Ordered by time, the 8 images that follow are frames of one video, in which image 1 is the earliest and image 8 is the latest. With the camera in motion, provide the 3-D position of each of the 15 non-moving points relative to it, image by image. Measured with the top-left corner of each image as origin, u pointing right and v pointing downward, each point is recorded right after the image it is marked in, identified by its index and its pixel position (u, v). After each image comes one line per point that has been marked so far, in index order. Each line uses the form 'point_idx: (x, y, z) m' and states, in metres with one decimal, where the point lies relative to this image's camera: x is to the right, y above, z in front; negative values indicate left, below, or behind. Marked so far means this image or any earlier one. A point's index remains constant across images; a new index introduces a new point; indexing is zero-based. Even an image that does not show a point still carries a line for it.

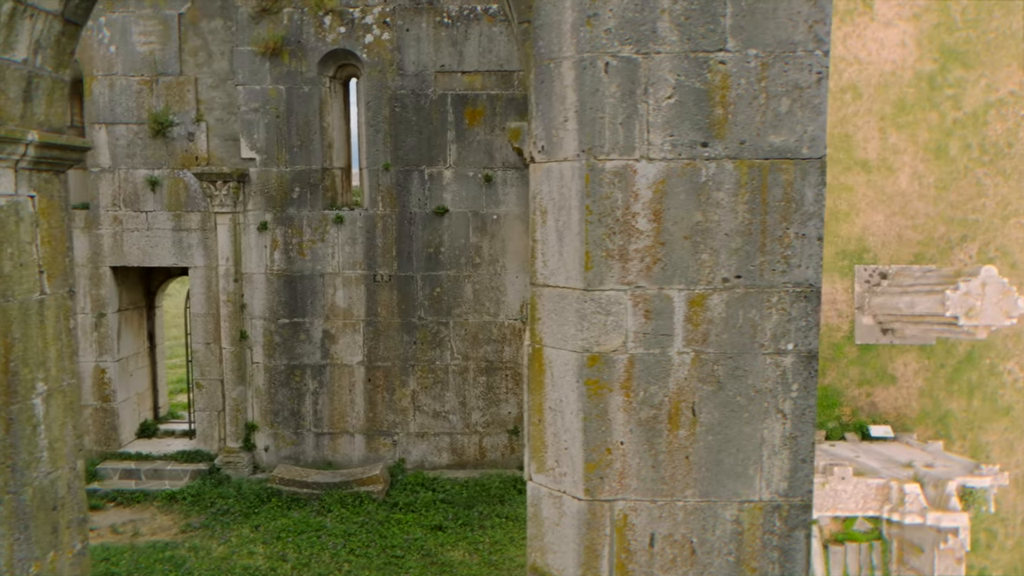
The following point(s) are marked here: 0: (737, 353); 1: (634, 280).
0: (+1.1, -0.3, +3.1) m
1: (+0.6, 0.0, +3.1) m
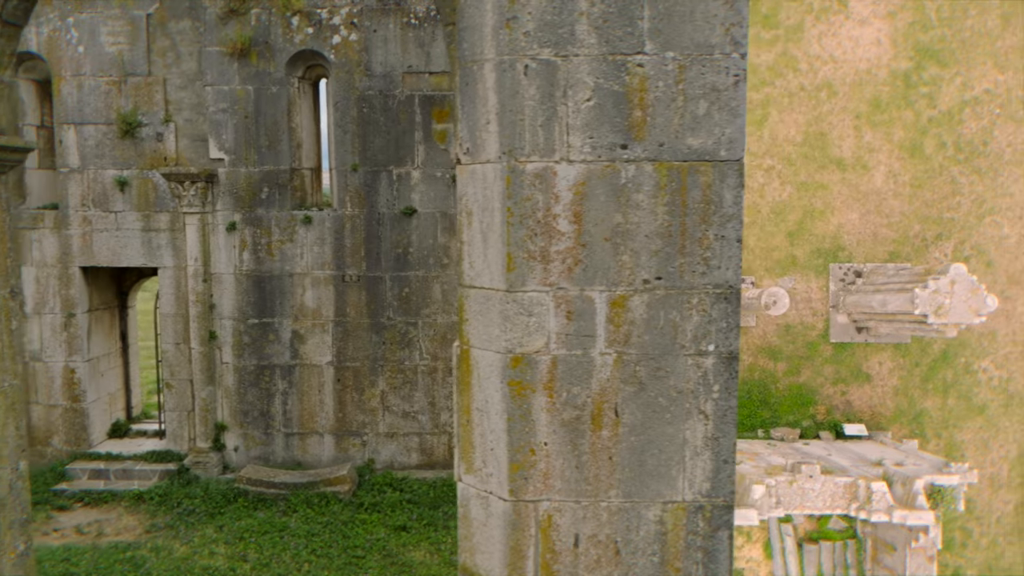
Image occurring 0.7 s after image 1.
0: (+0.7, -0.3, +3.1) m
1: (+0.2, 0.0, +3.1) m
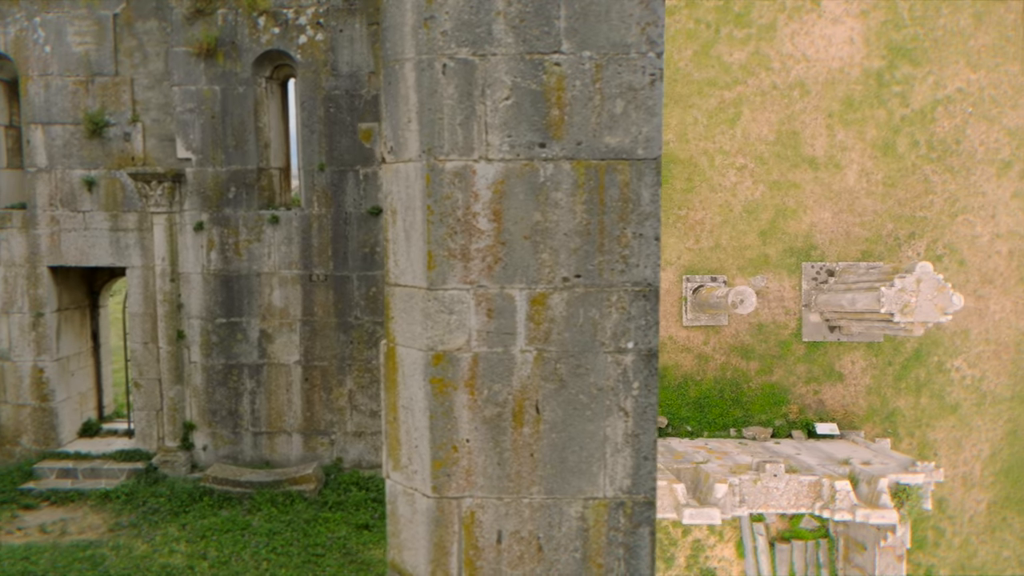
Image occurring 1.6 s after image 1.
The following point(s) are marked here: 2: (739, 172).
0: (+0.3, -0.3, +3.1) m
1: (-0.2, 0.0, +3.1) m
2: (+3.2, +1.6, +9.2) m
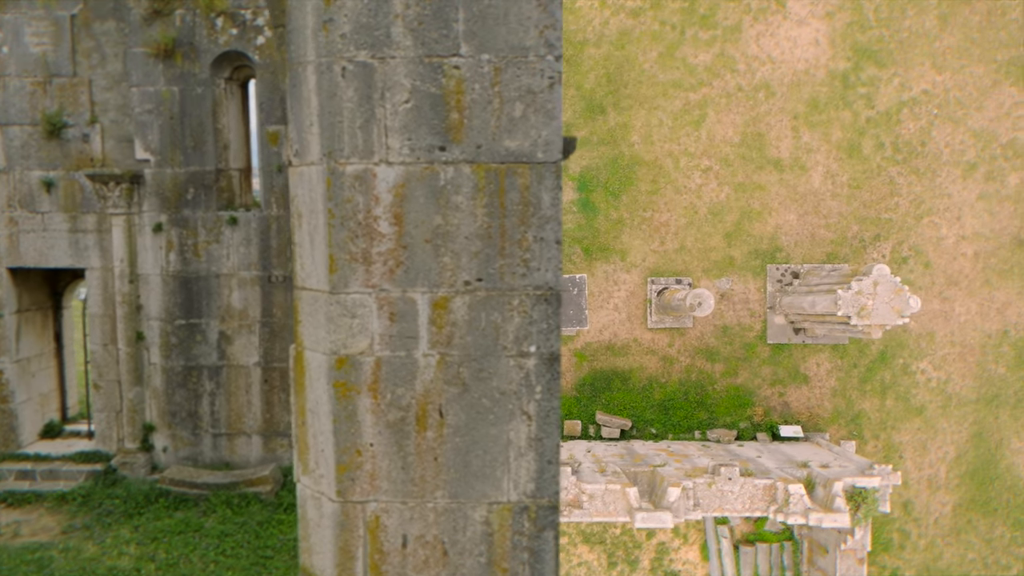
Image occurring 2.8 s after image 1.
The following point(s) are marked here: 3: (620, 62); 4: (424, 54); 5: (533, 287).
0: (-0.1, -0.3, +3.1) m
1: (-0.6, 0.0, +3.1) m
2: (+2.7, +1.6, +9.2) m
3: (+1.5, +3.2, +9.2) m
4: (-0.4, +1.1, +3.0) m
5: (+0.1, 0.0, +3.1) m
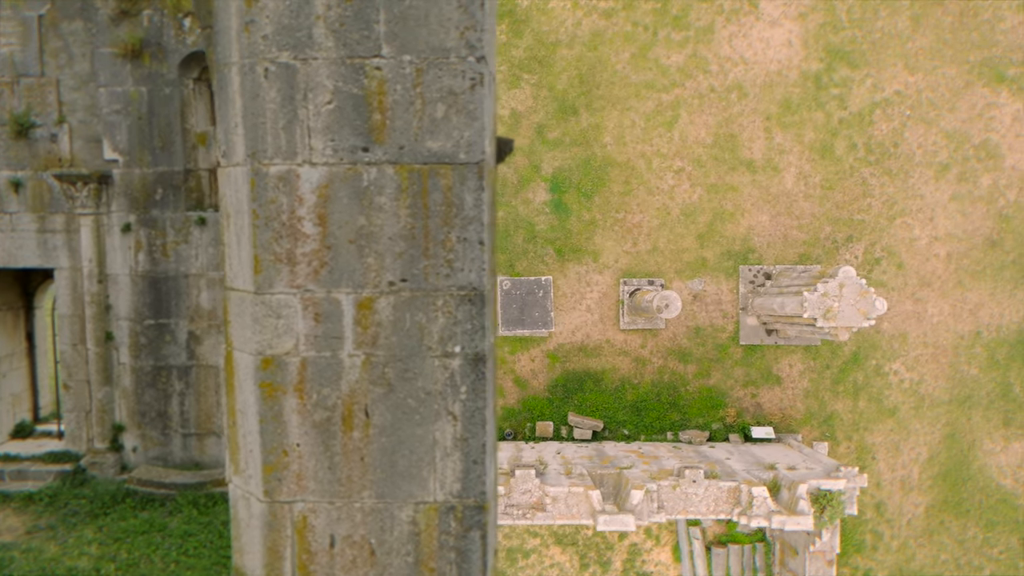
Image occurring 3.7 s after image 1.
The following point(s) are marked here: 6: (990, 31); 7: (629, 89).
0: (-0.5, -0.3, +3.1) m
1: (-1.0, 0.0, +3.1) m
2: (+2.3, +1.6, +9.2) m
3: (+1.1, +3.2, +9.2) m
4: (-0.8, +1.1, +3.0) m
5: (-0.3, 0.0, +3.1) m
6: (+6.7, +3.6, +9.1) m
7: (+1.7, +2.8, +9.2) m
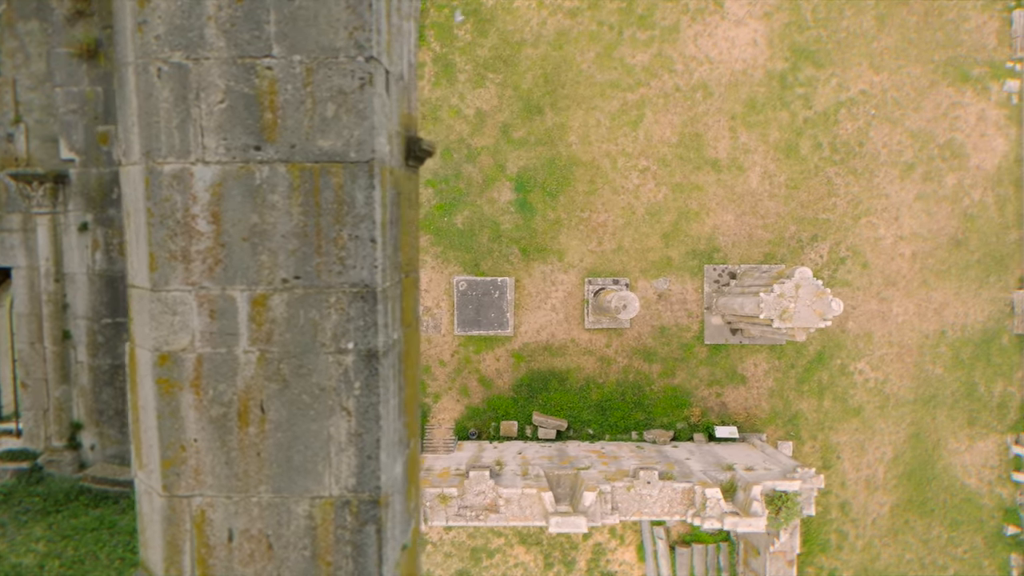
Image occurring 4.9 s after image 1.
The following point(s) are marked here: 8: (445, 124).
0: (-1.0, -0.3, +3.2) m
1: (-1.5, 0.0, +3.2) m
2: (+1.9, +1.6, +9.2) m
3: (+0.7, +3.2, +9.2) m
4: (-1.3, +1.1, +3.1) m
5: (-0.8, 0.0, +3.1) m
6: (+6.2, +3.6, +9.1) m
7: (+1.2, +2.8, +9.2) m
8: (-1.0, +2.3, +9.3) m
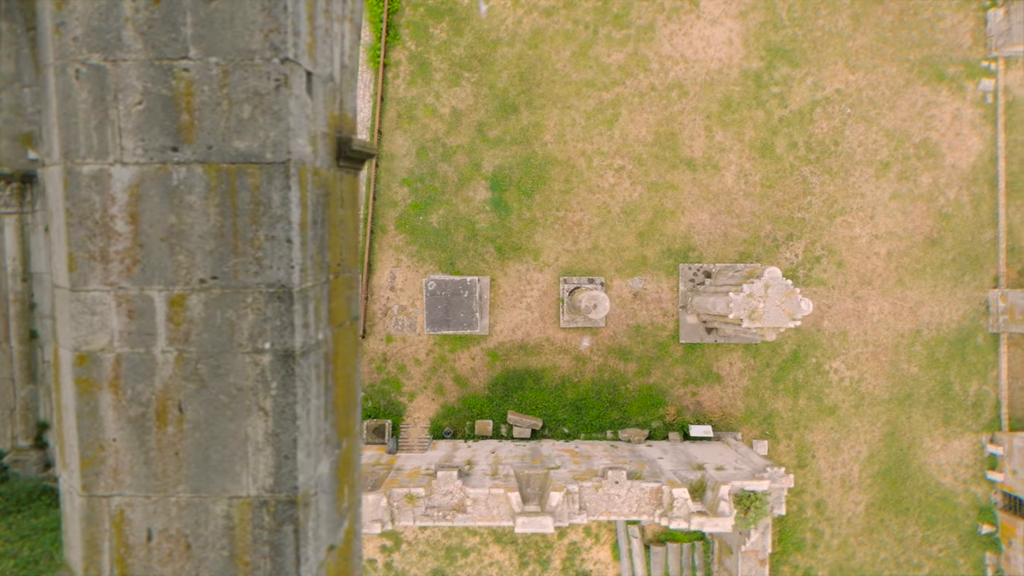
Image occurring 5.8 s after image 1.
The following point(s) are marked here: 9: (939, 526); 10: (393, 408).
0: (-1.4, -0.3, +3.2) m
1: (-1.9, 0.0, +3.2) m
2: (+1.5, +1.6, +9.2) m
3: (+0.3, +3.2, +9.2) m
4: (-1.7, +1.1, +3.1) m
5: (-1.2, 0.0, +3.2) m
6: (+5.8, +3.6, +9.0) m
7: (+0.8, +2.8, +9.2) m
8: (-1.3, +2.4, +9.3) m
9: (+6.0, -3.3, +9.1) m
10: (-1.7, -1.7, +9.3) m
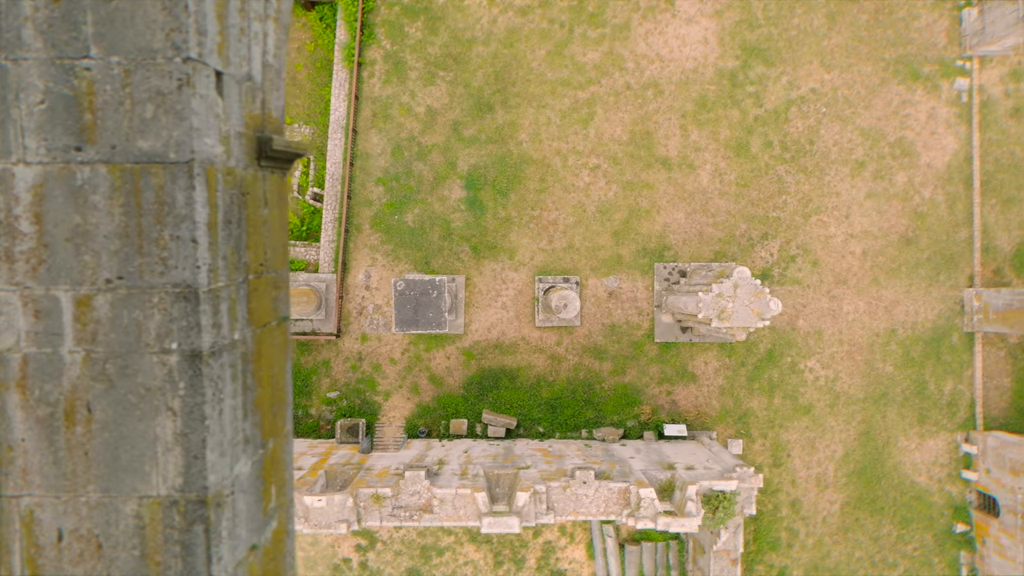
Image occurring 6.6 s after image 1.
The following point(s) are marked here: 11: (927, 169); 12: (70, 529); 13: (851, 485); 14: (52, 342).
0: (-1.9, -0.3, +3.2) m
1: (-2.4, 0.0, +3.2) m
2: (+1.1, +1.6, +9.2) m
3: (-0.1, +3.2, +9.2) m
4: (-2.2, +1.1, +3.1) m
5: (-1.7, 0.0, +3.2) m
6: (+5.4, +3.6, +8.9) m
7: (+0.4, +2.8, +9.2) m
8: (-1.7, +2.4, +9.3) m
9: (+5.6, -3.3, +9.0) m
10: (-2.1, -1.7, +9.4) m
11: (+5.8, +1.7, +8.9) m
12: (-2.2, -1.2, +3.3) m
13: (+4.7, -2.8, +9.0) m
14: (-2.3, -0.3, +3.2) m
